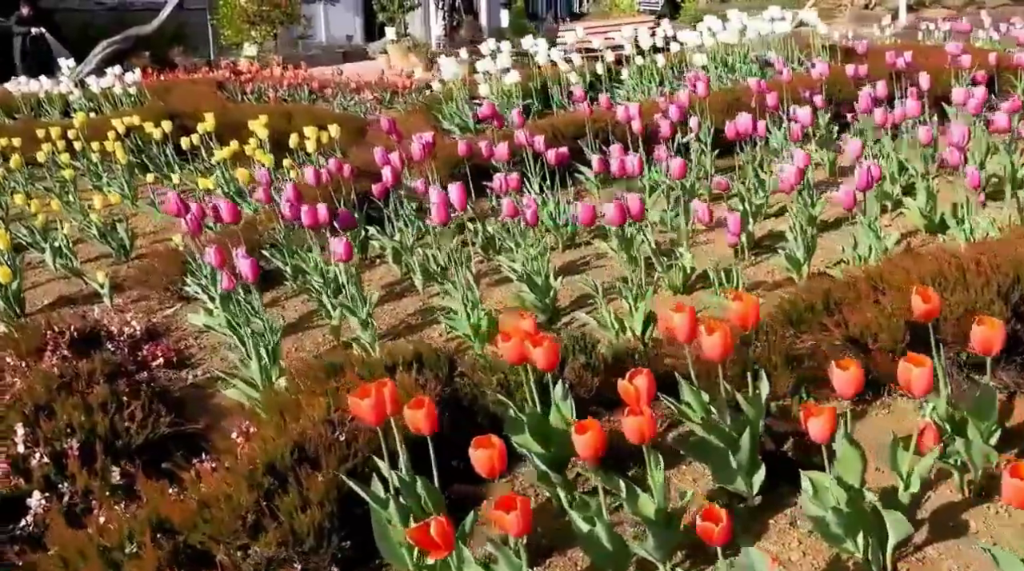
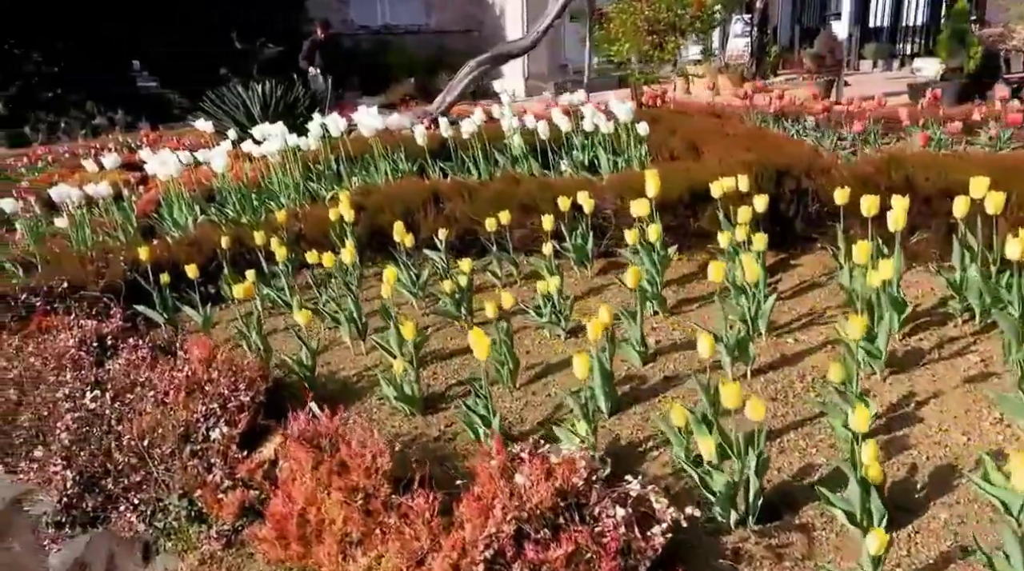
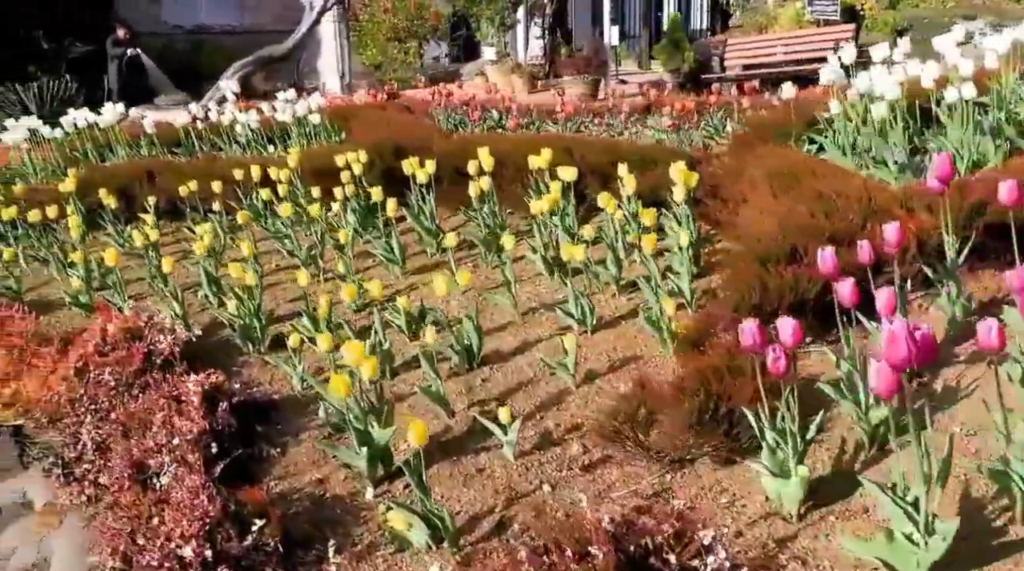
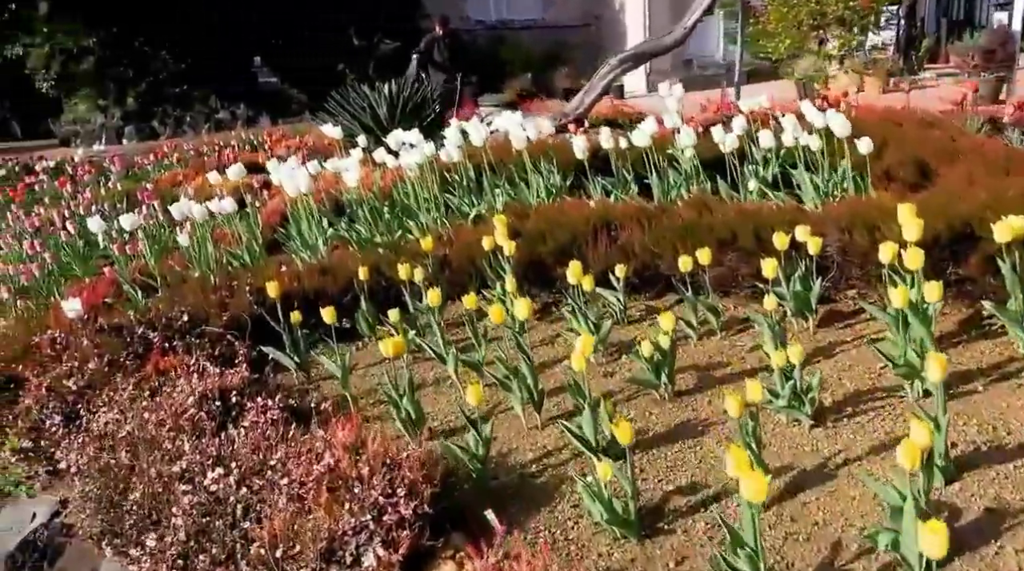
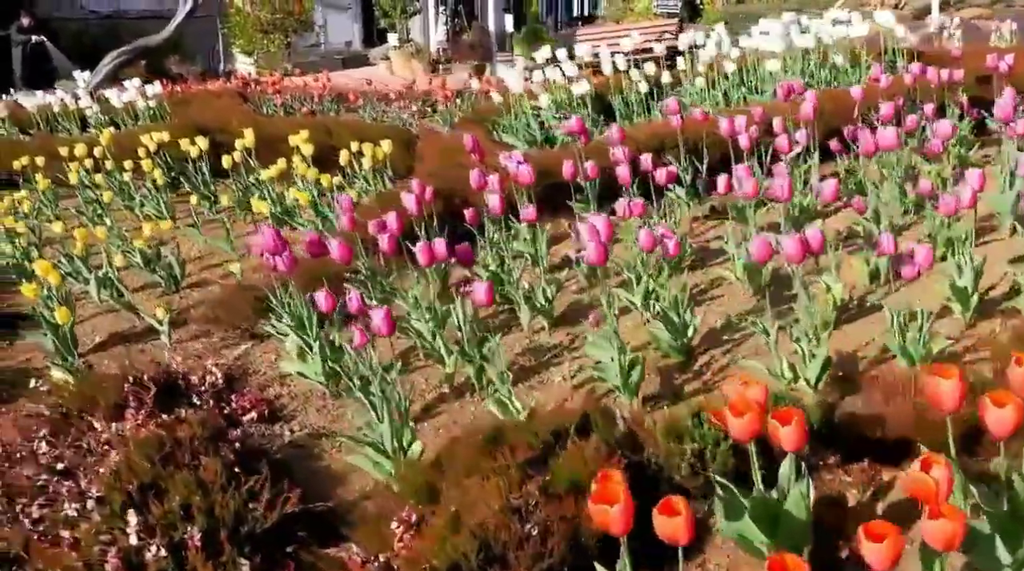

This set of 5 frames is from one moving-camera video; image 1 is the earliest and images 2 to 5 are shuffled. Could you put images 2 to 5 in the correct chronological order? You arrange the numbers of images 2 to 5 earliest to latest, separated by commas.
5, 3, 2, 4
